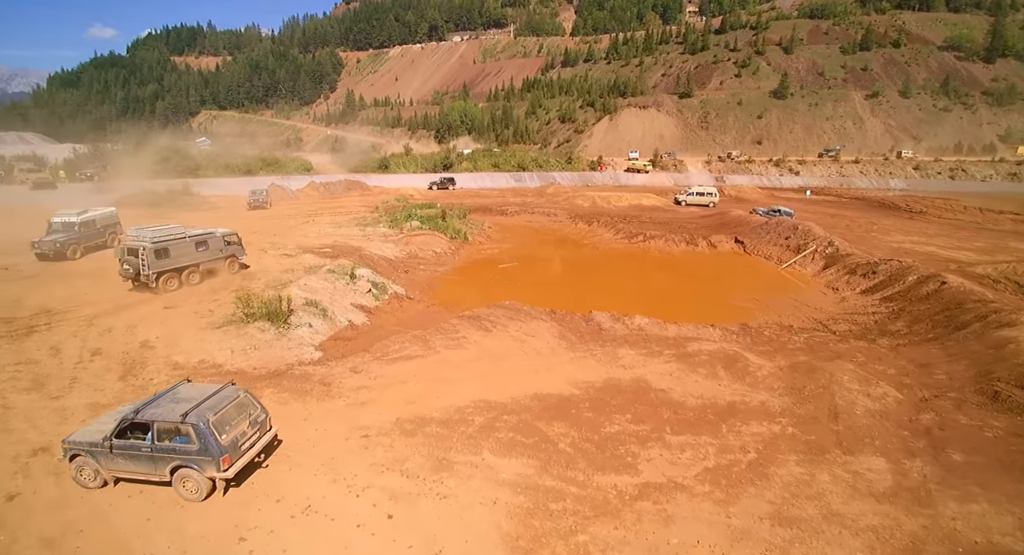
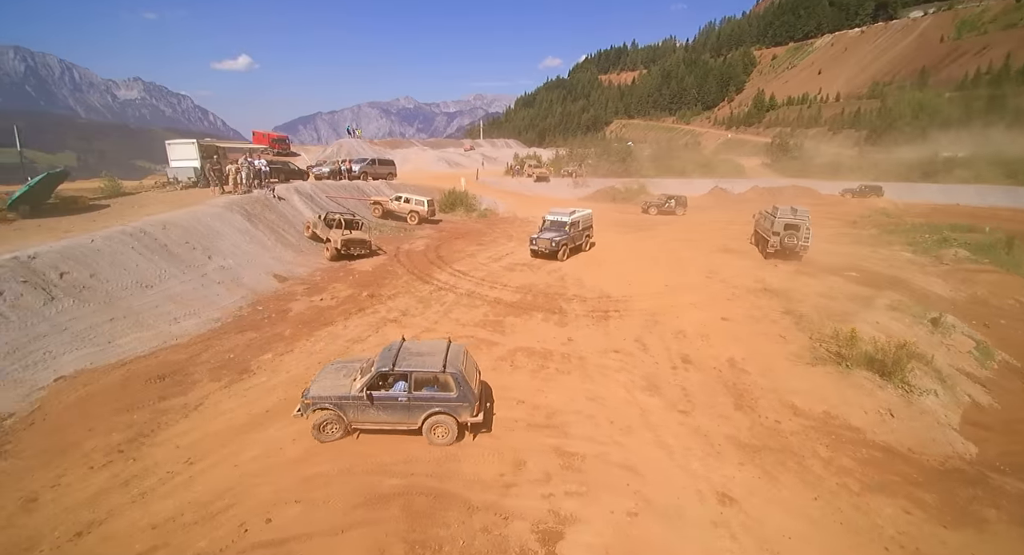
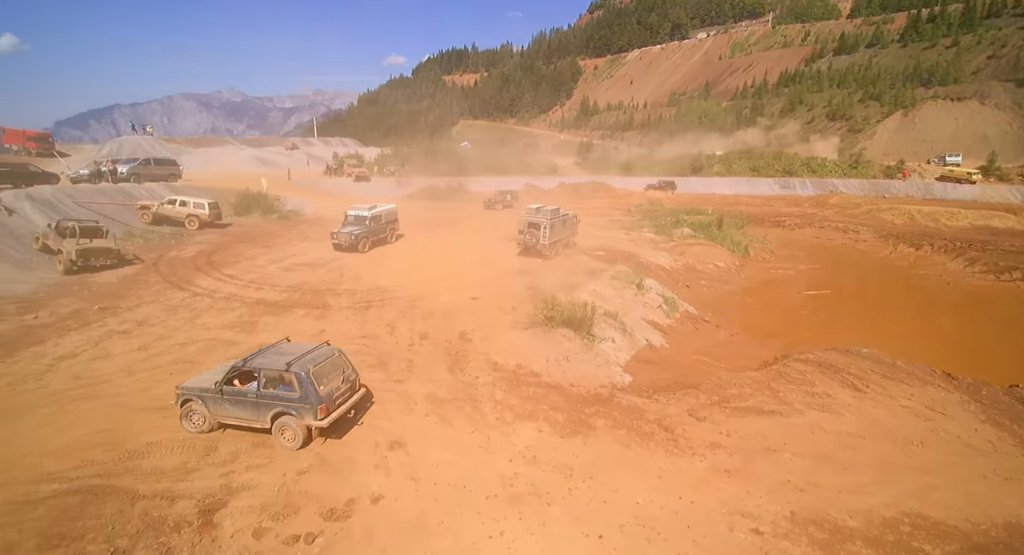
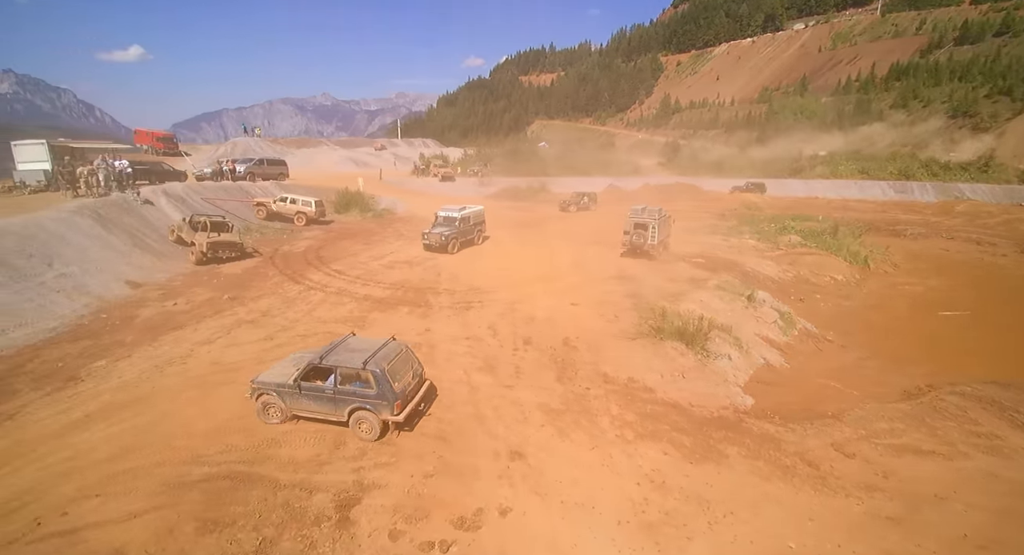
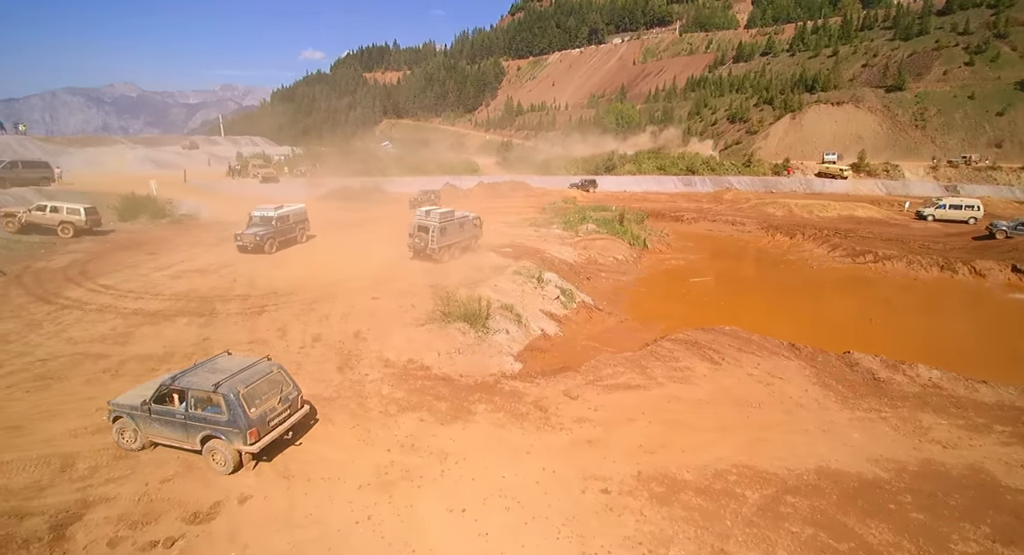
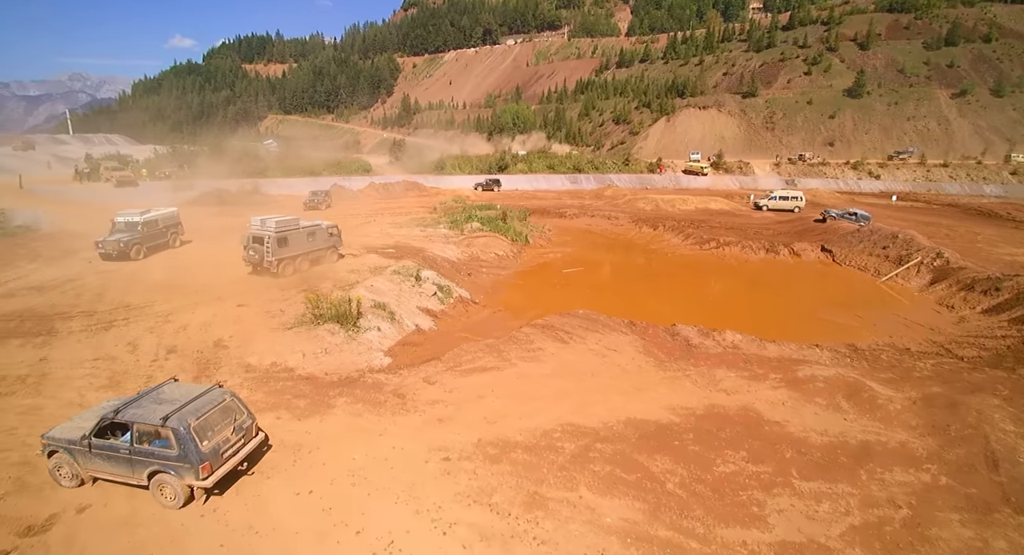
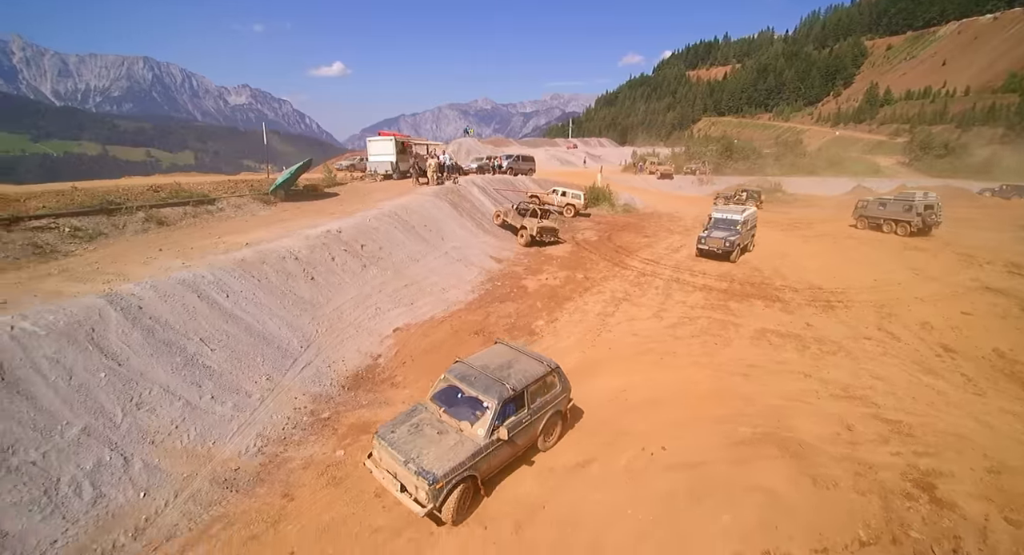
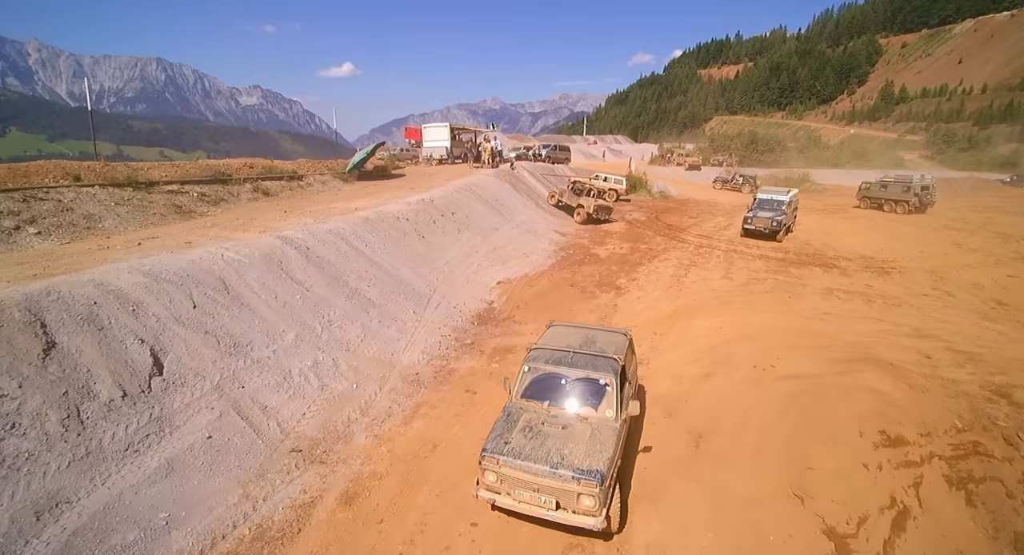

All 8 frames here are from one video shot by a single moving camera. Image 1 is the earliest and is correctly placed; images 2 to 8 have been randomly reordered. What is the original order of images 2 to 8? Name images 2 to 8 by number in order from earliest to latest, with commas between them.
6, 5, 3, 4, 2, 7, 8
